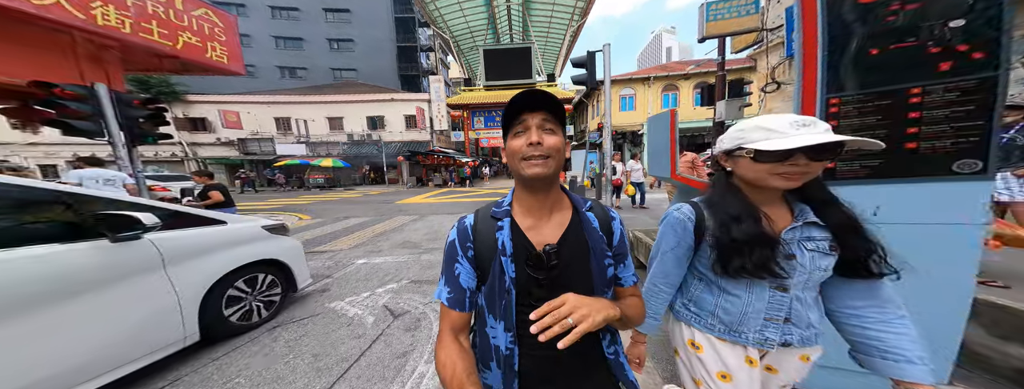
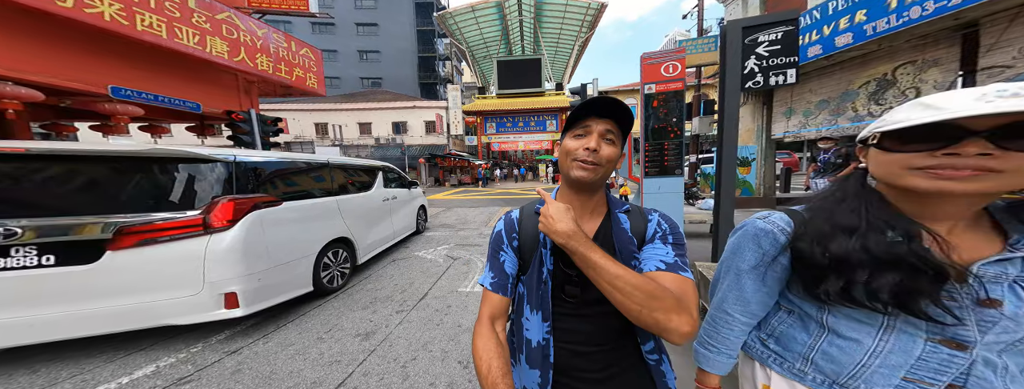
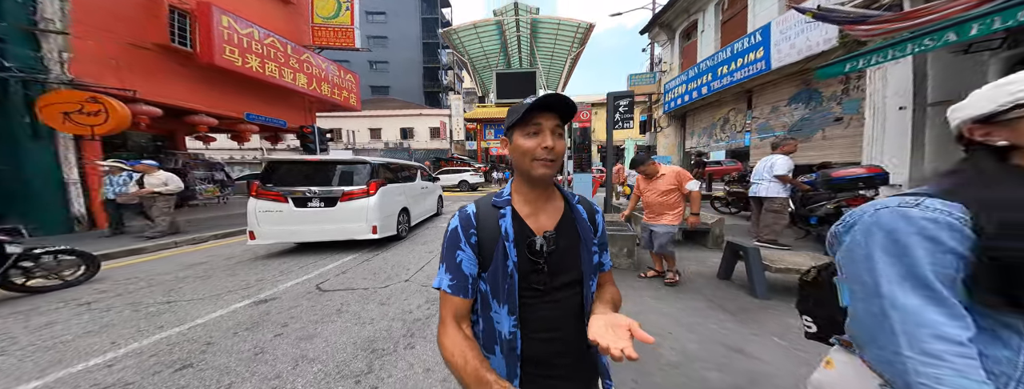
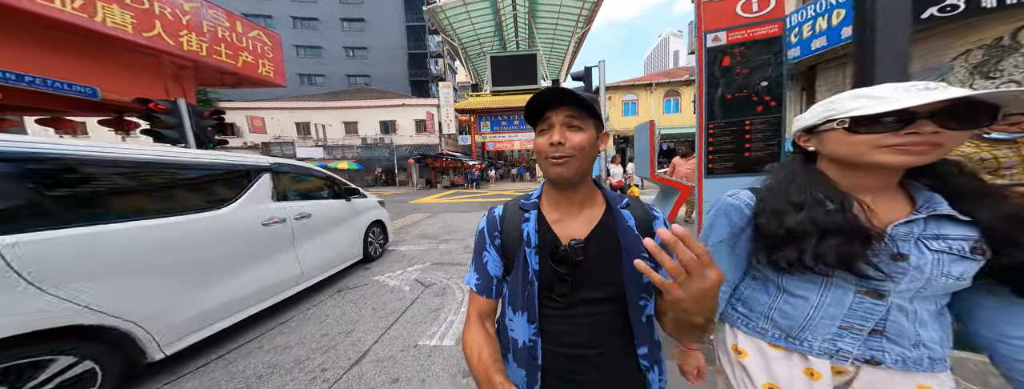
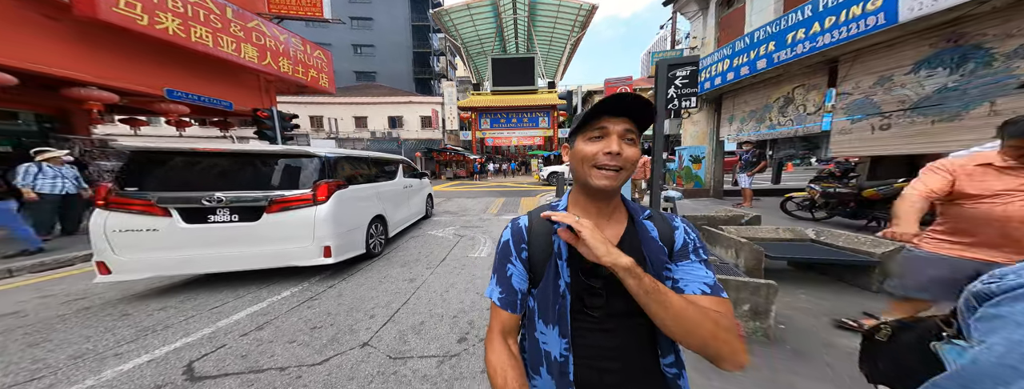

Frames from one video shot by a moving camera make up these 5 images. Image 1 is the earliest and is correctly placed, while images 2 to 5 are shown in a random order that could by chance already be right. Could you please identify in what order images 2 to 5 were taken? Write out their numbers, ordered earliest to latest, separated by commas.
4, 2, 5, 3
